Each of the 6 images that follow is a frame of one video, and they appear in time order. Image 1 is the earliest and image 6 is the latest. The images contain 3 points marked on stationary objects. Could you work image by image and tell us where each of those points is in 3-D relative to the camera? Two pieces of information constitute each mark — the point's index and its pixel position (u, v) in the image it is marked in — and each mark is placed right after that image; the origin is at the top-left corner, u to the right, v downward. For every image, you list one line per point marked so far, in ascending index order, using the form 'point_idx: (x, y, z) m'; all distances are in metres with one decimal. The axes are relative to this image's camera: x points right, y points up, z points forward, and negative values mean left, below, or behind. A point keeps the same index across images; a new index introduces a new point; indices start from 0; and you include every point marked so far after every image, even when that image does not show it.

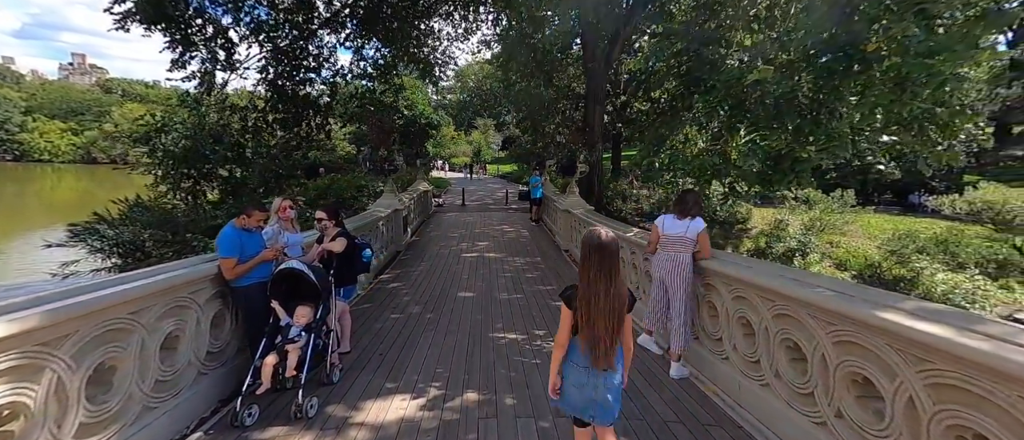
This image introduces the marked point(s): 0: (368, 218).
0: (-1.6, 0.0, +5.1) m
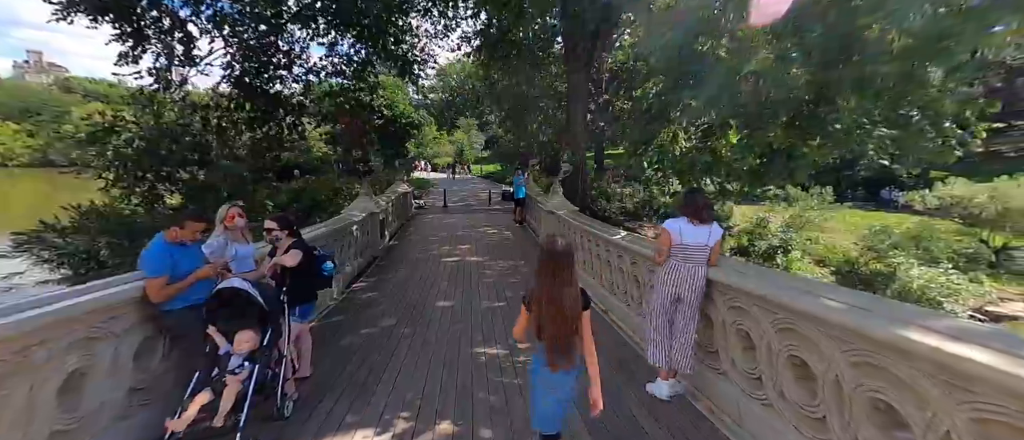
0: (-1.8, 0.0, +4.8) m
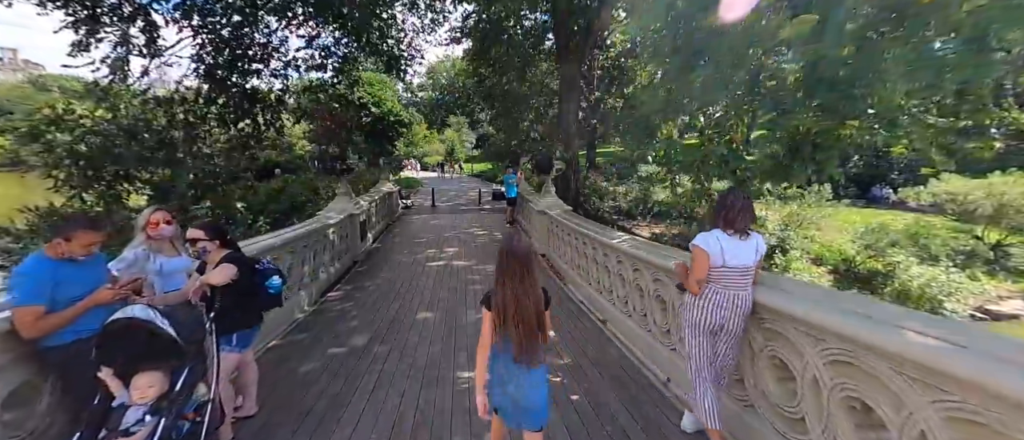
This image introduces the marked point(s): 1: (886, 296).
0: (-1.9, 0.0, +4.4) m
1: (+5.9, -1.2, +7.0) m
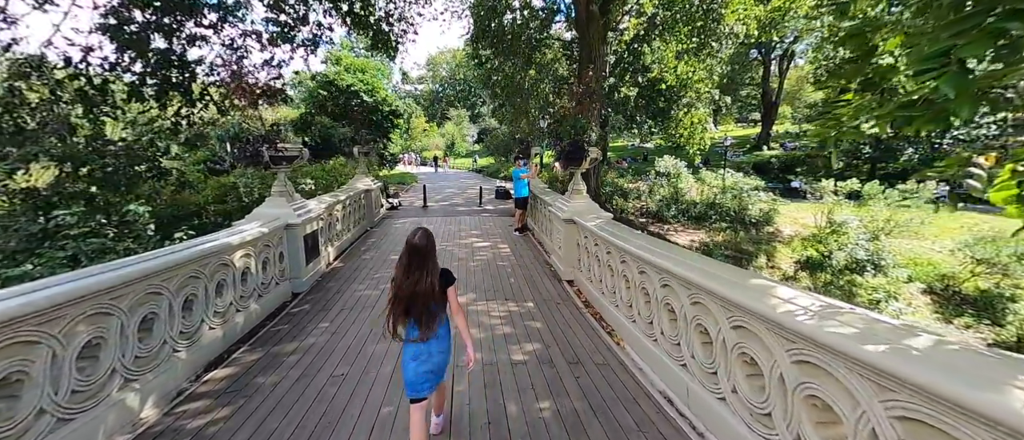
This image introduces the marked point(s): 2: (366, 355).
0: (-1.8, -0.2, +2.6) m
1: (+6.1, -1.3, +5.2) m
2: (-0.9, -0.8, +2.6) m
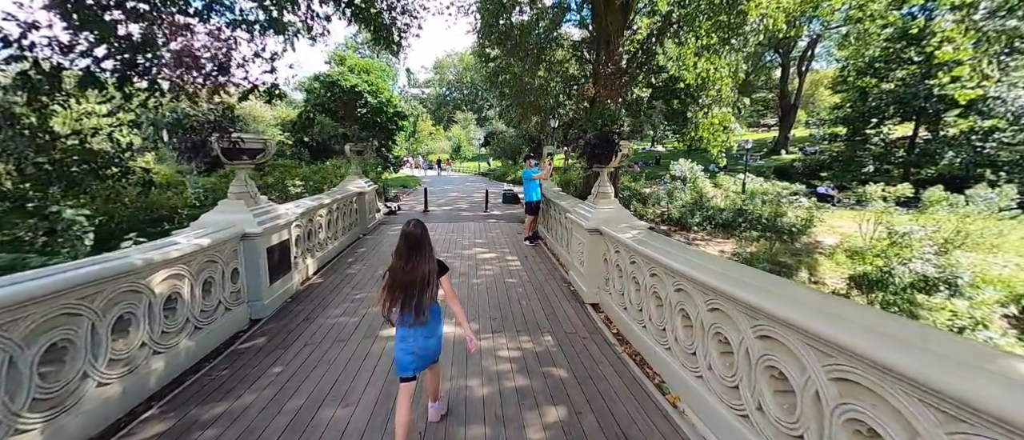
0: (-1.7, -0.2, +1.9) m
1: (+6.2, -1.5, +4.3) m
2: (-0.8, -0.9, +1.9) m
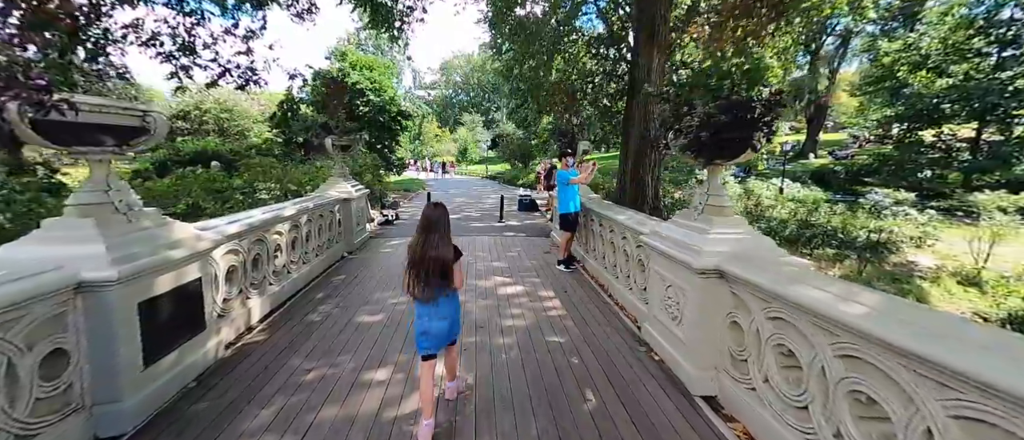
0: (-1.5, -0.3, +0.5) m
1: (+6.4, -1.7, +2.8) m
2: (-0.6, -1.0, +0.5) m
